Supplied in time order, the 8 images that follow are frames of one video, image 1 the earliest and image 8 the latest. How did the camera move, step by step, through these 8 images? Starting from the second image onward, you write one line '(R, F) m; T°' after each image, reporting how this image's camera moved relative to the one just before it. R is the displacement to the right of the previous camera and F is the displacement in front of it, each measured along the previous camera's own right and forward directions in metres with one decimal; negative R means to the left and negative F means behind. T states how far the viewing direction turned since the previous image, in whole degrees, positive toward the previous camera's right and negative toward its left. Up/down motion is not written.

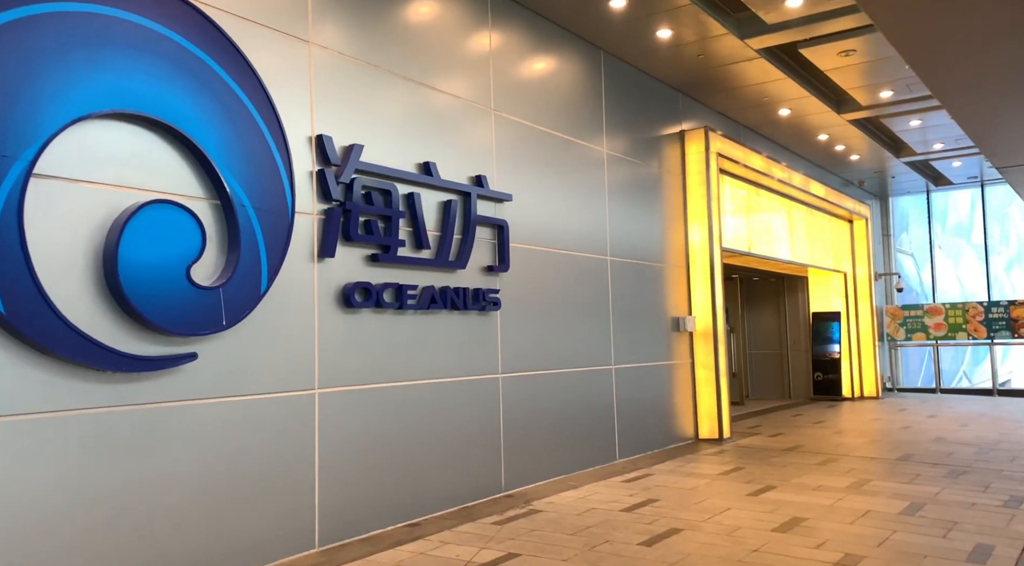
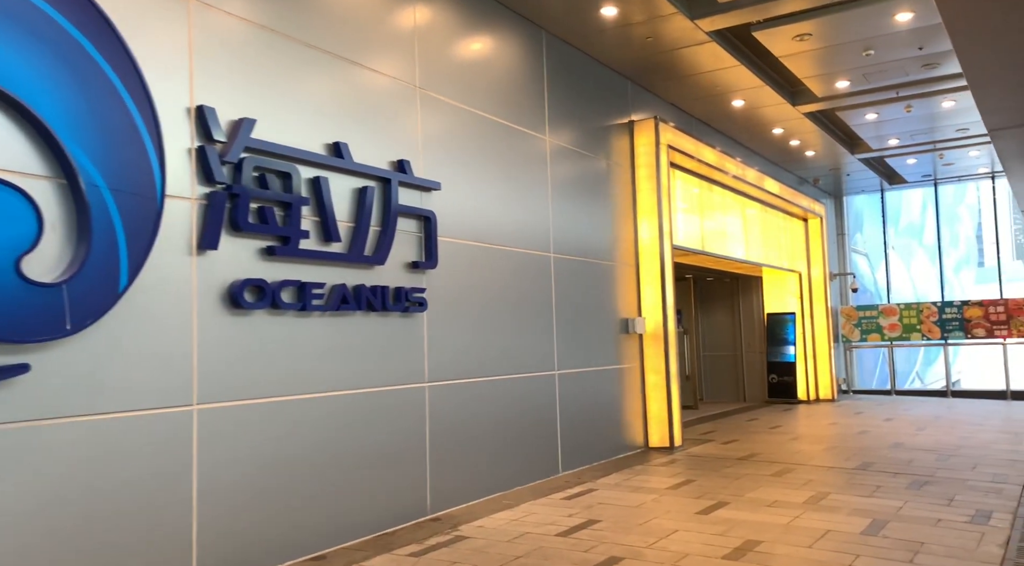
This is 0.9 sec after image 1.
(+0.2, +0.6) m; +3°
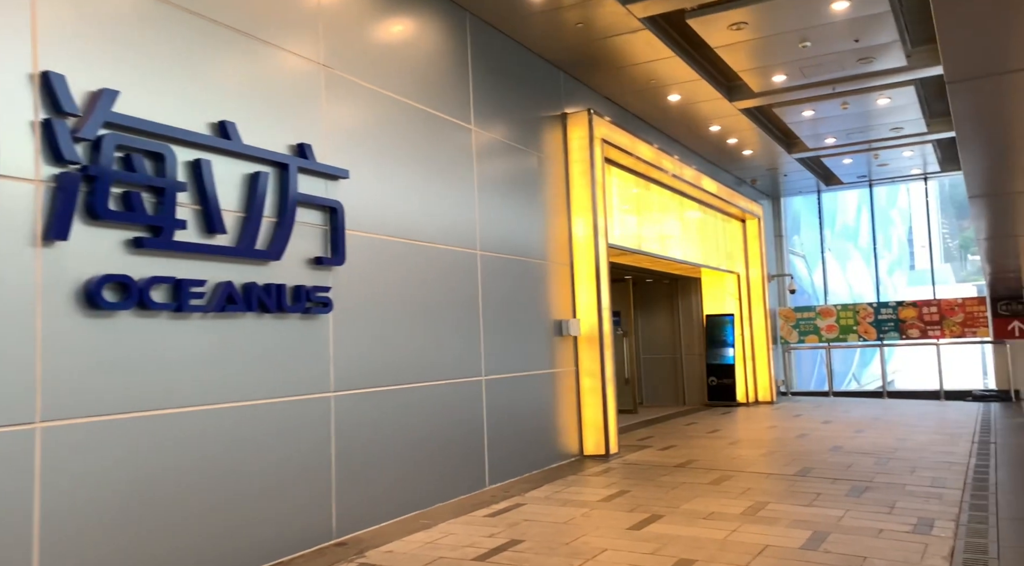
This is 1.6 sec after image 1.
(+0.2, +0.5) m; +4°
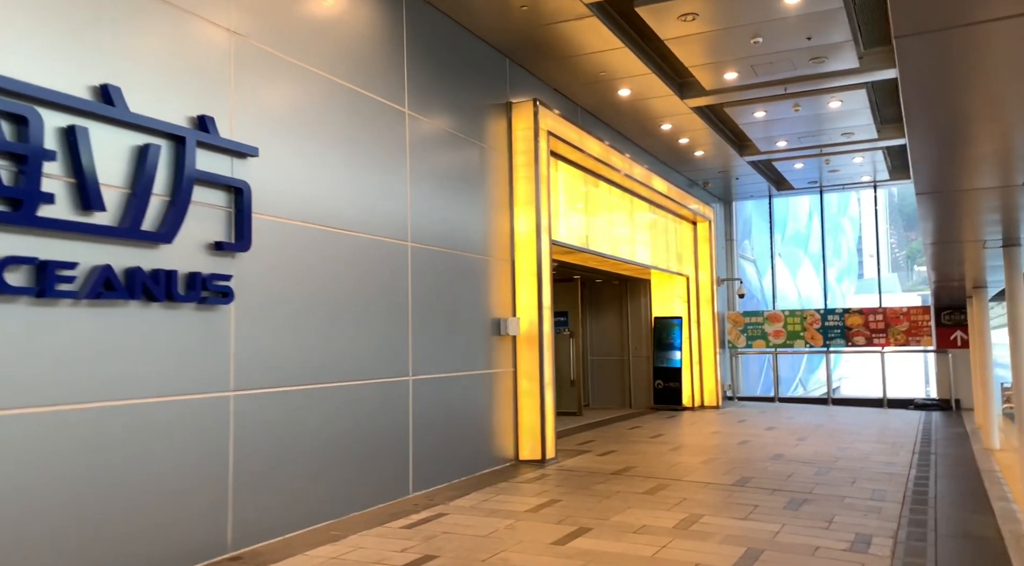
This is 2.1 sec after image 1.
(+0.2, +0.4) m; +3°
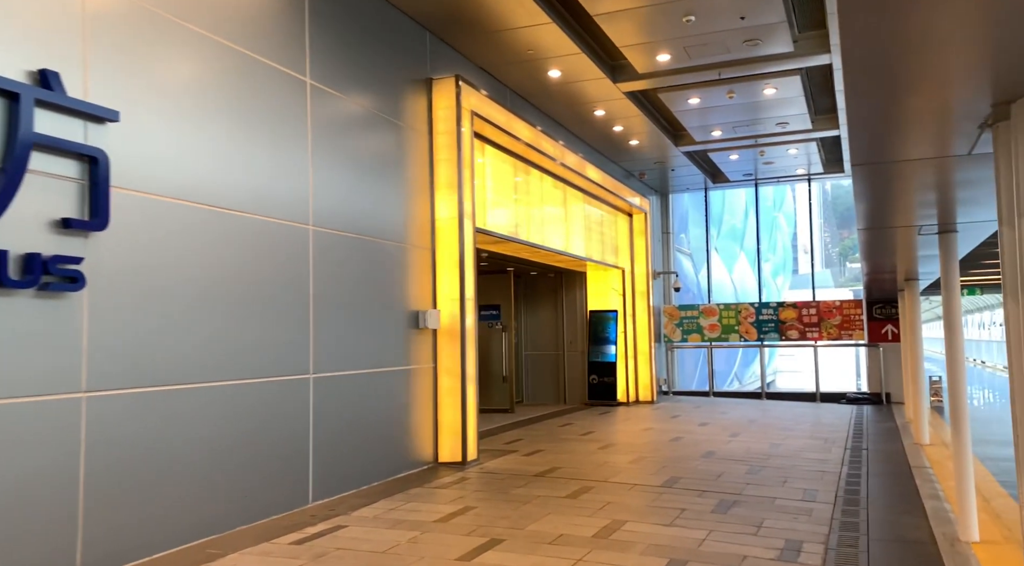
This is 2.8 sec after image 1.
(+0.2, +0.5) m; +4°
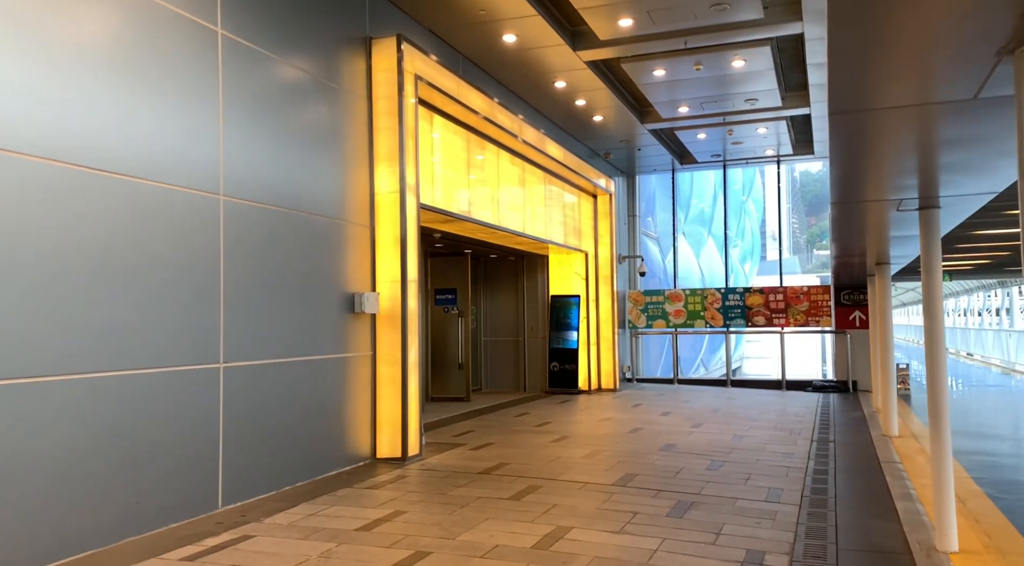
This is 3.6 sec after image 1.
(+0.2, +0.6) m; +2°
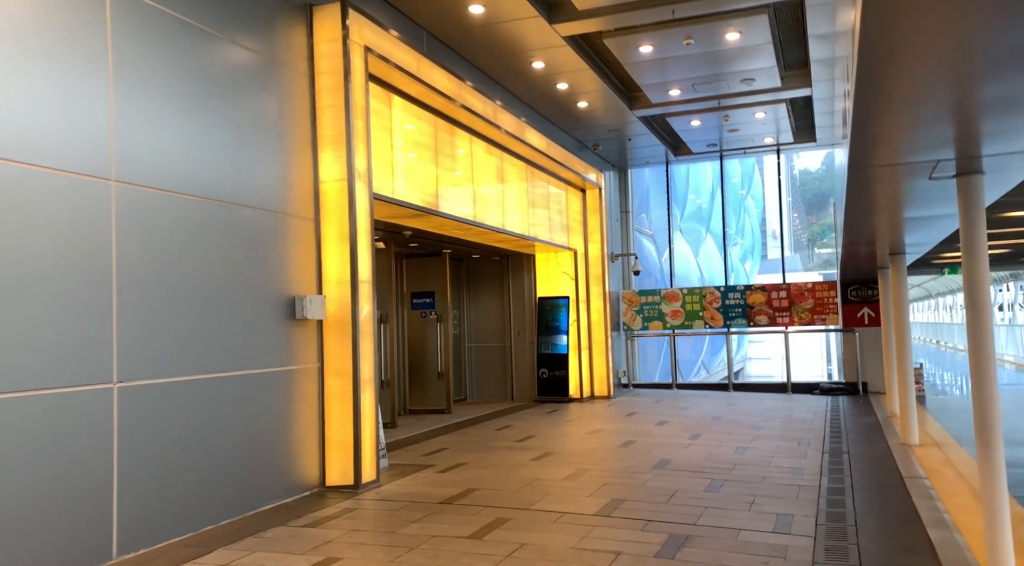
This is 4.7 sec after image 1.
(+0.3, +0.9) m; 0°
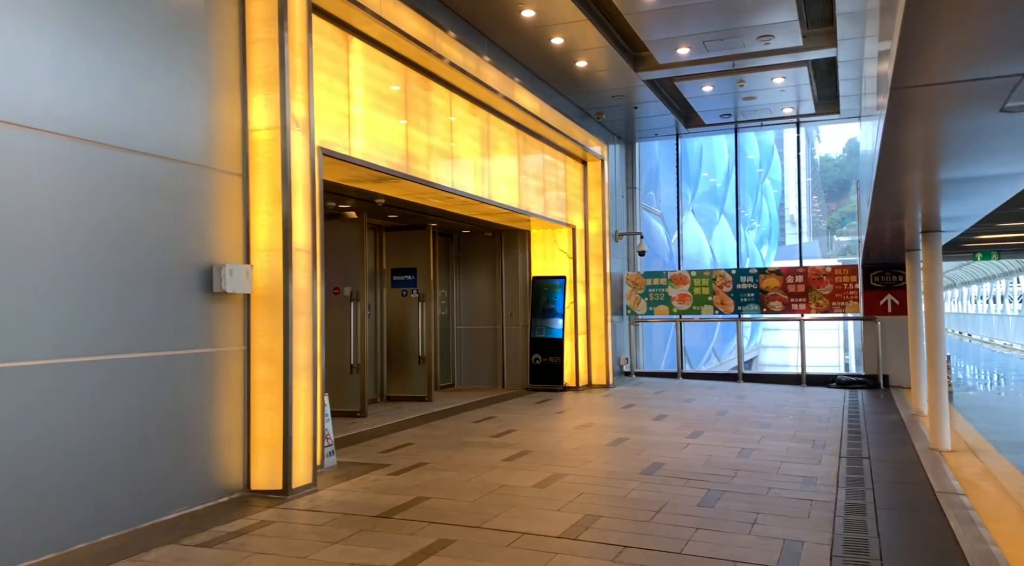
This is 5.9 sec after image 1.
(+0.3, +1.0) m; -1°
